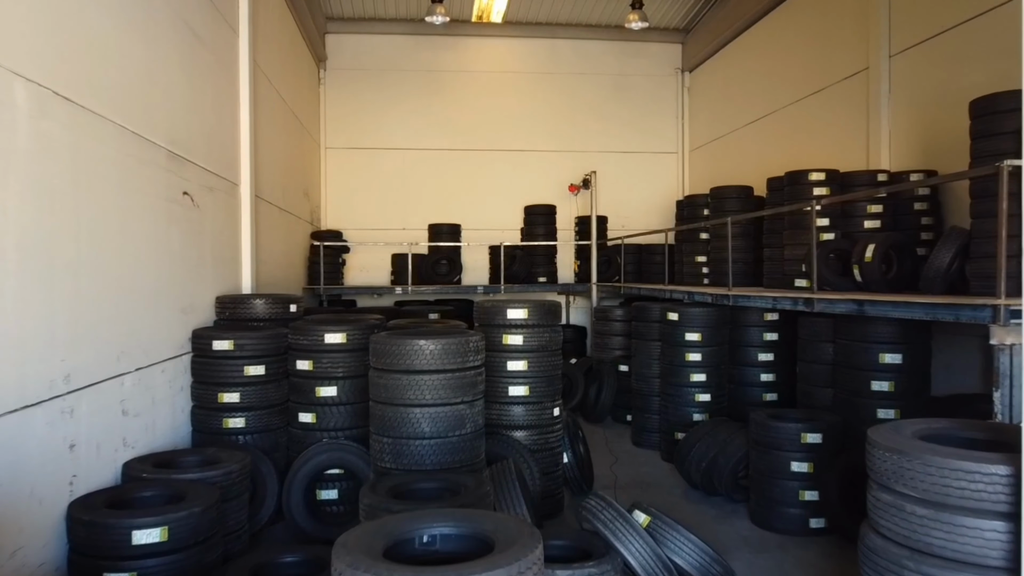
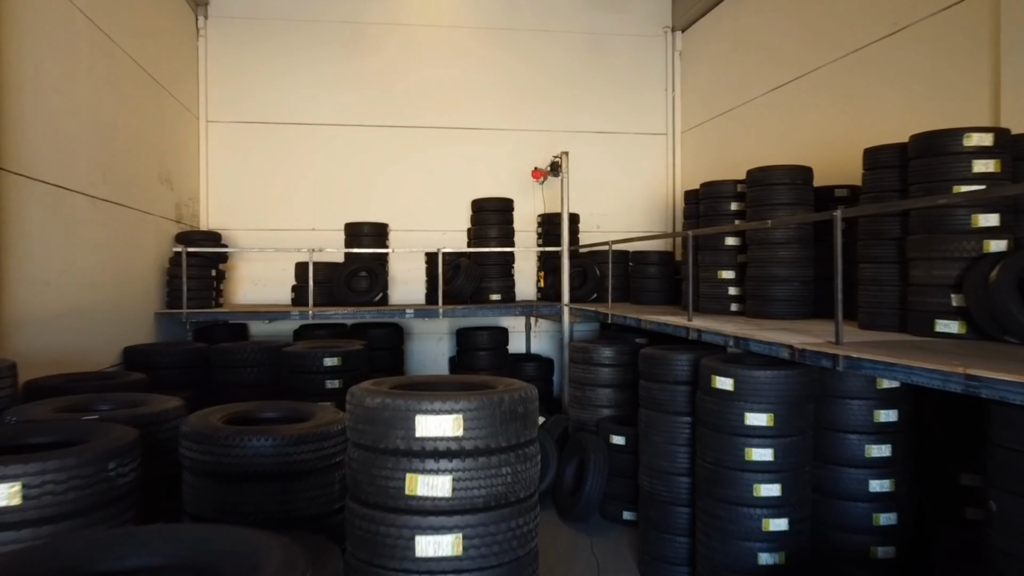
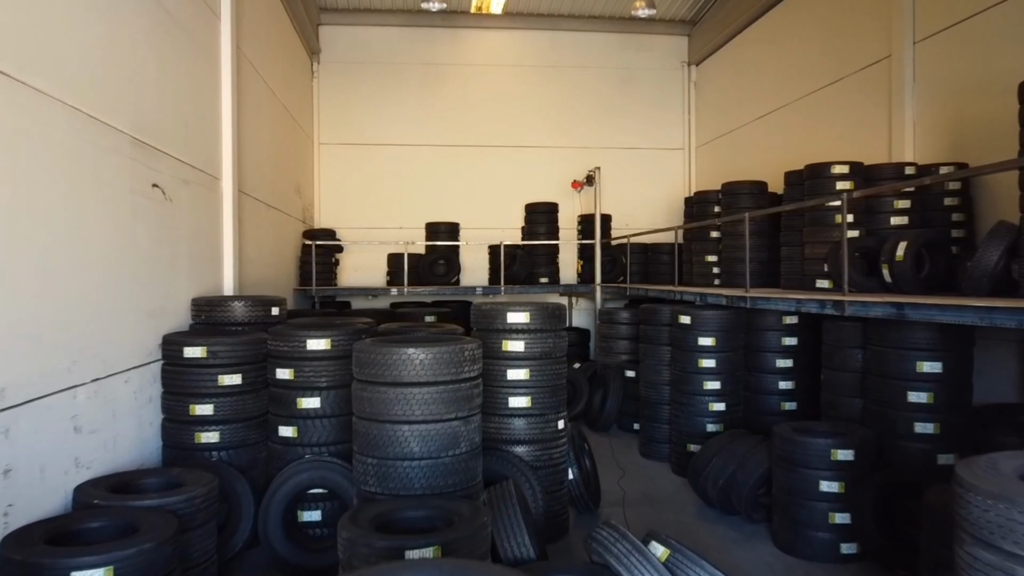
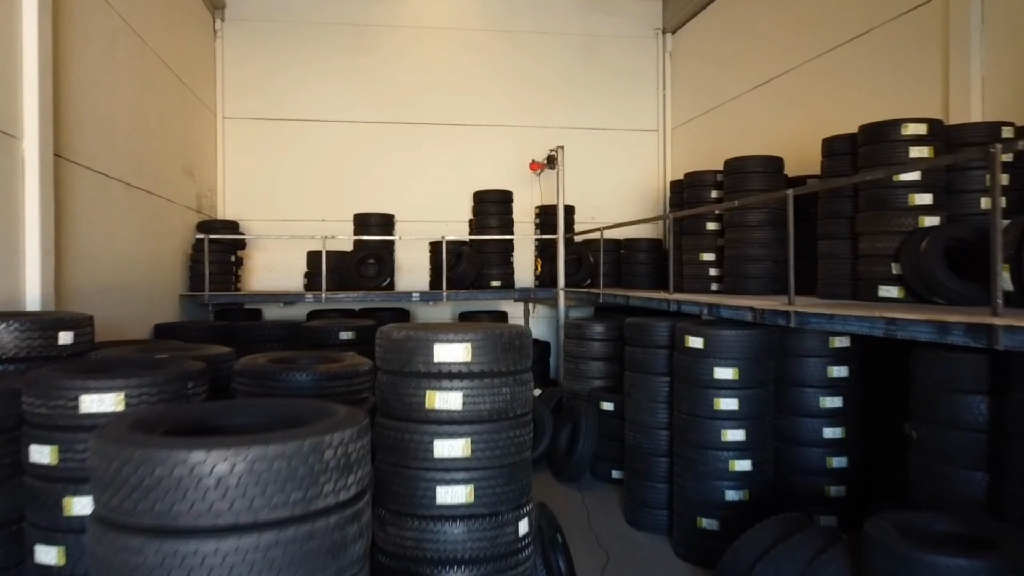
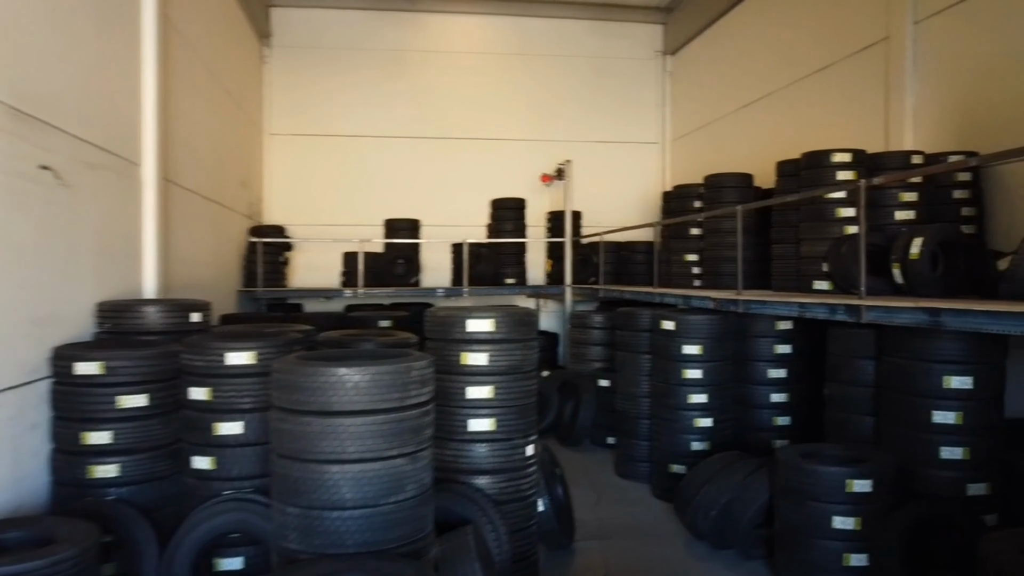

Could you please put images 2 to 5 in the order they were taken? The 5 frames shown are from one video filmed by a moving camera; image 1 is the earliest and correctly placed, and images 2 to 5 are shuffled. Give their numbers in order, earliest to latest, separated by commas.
3, 5, 4, 2
